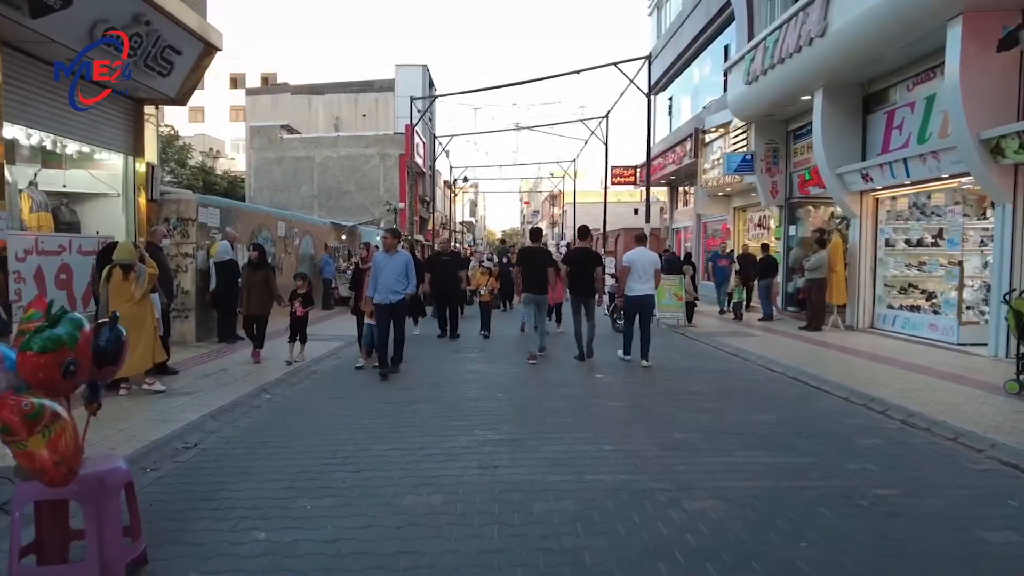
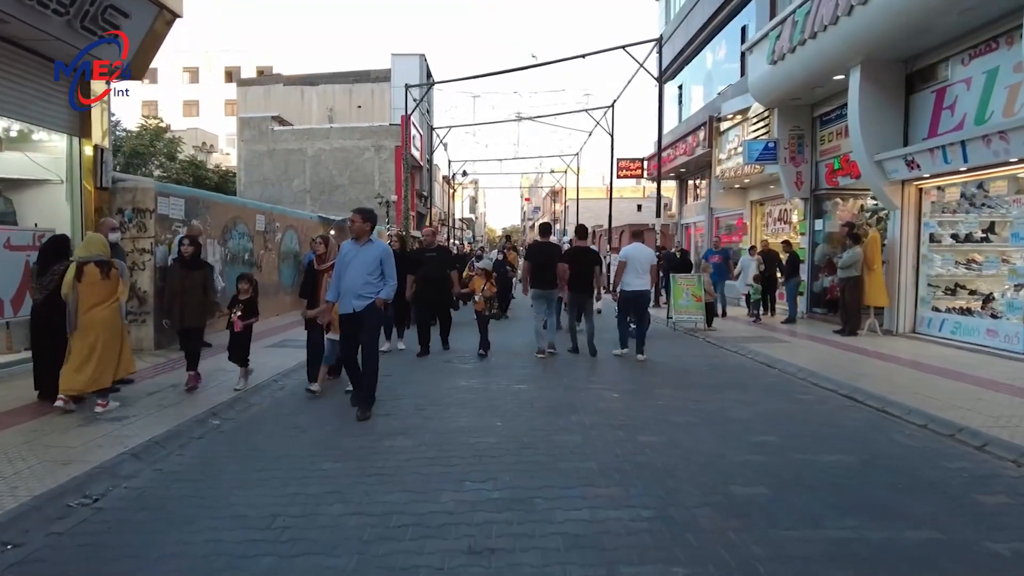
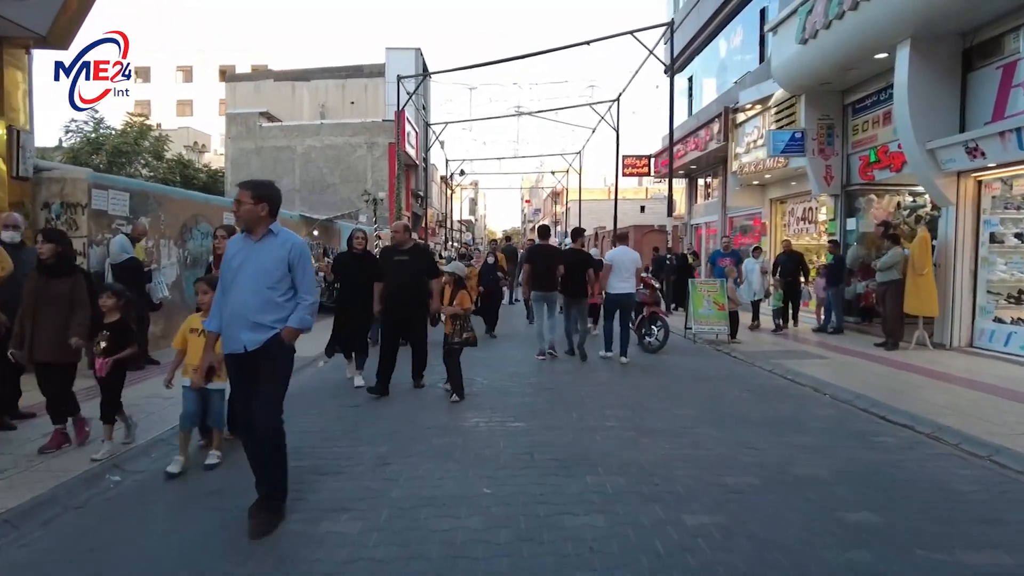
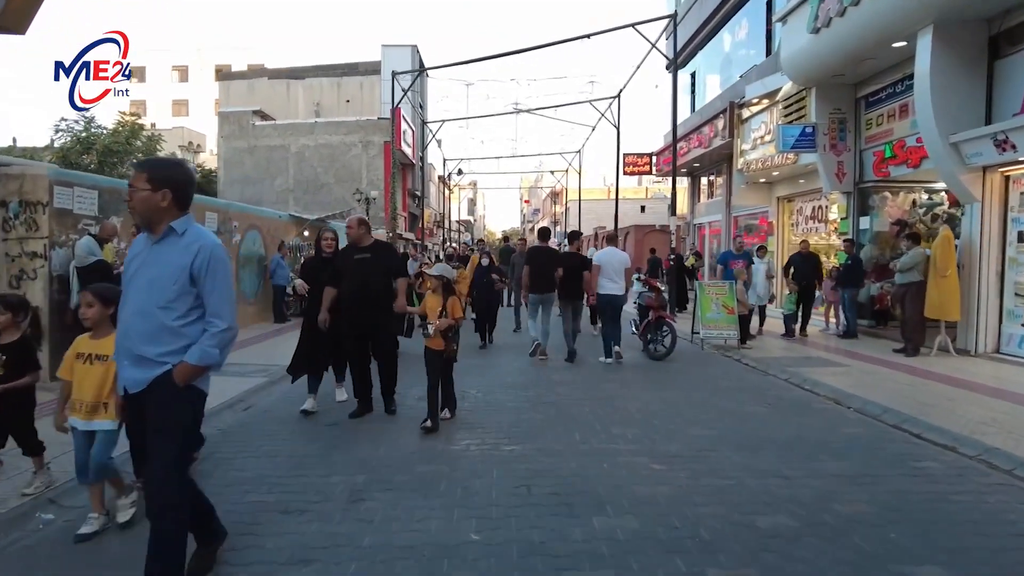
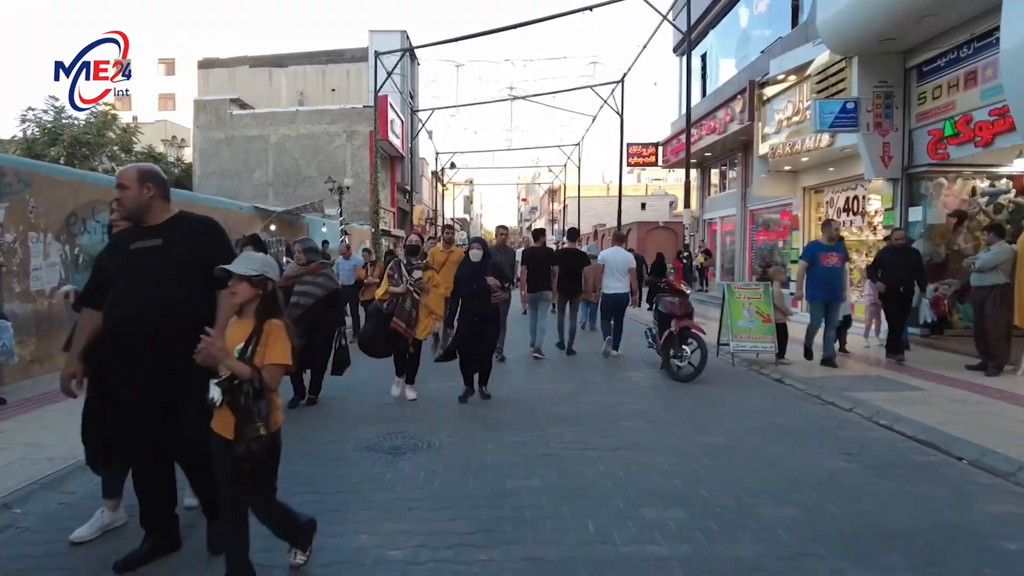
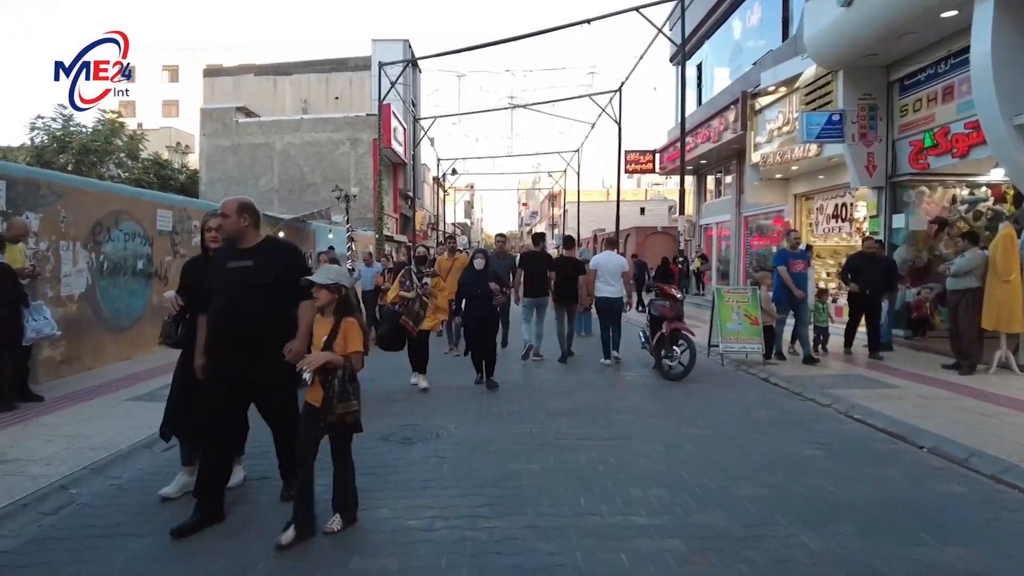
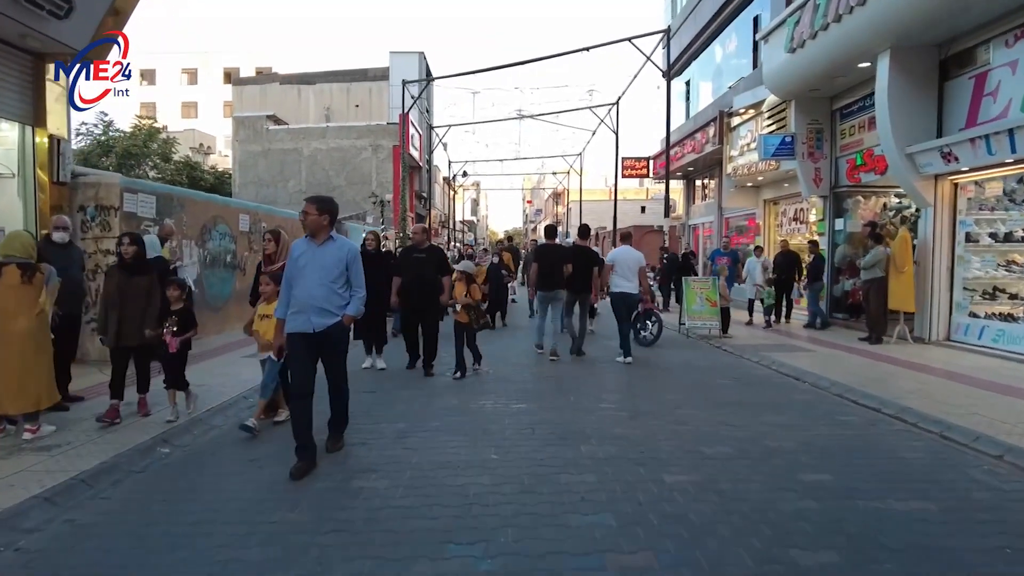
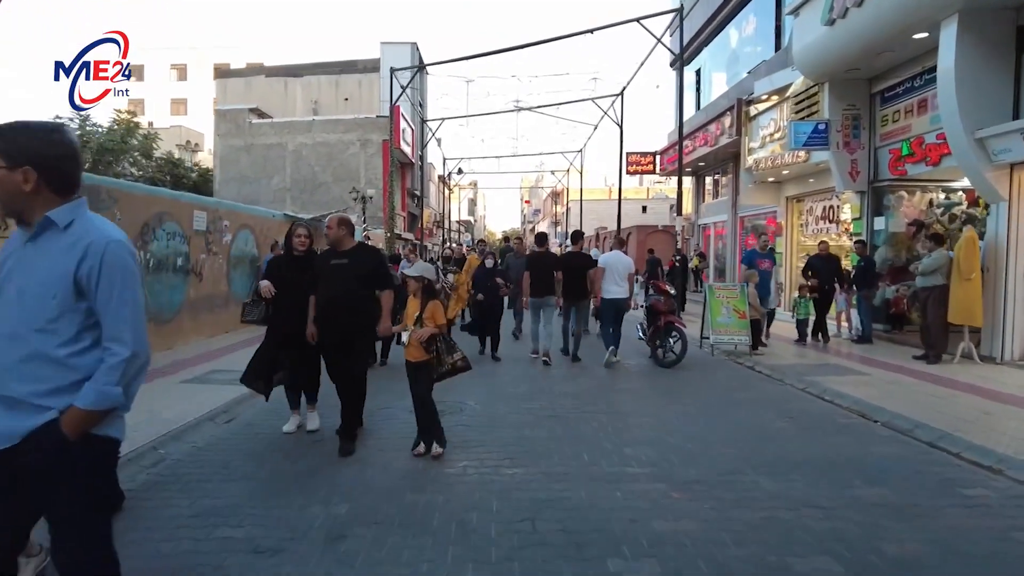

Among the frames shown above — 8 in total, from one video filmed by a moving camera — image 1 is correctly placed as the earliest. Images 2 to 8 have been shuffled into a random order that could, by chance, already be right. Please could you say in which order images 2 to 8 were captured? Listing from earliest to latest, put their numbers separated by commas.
2, 7, 3, 4, 8, 6, 5
